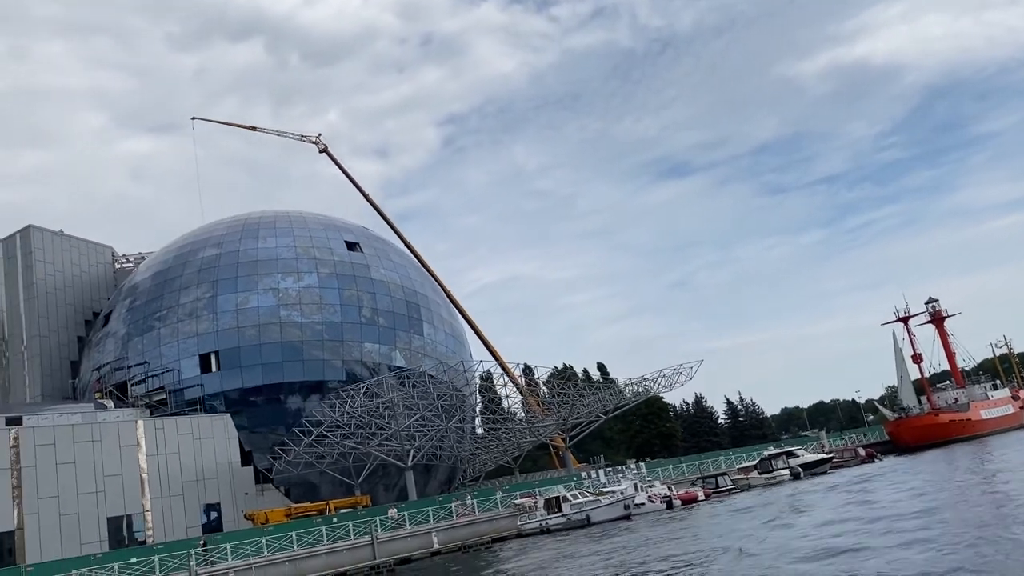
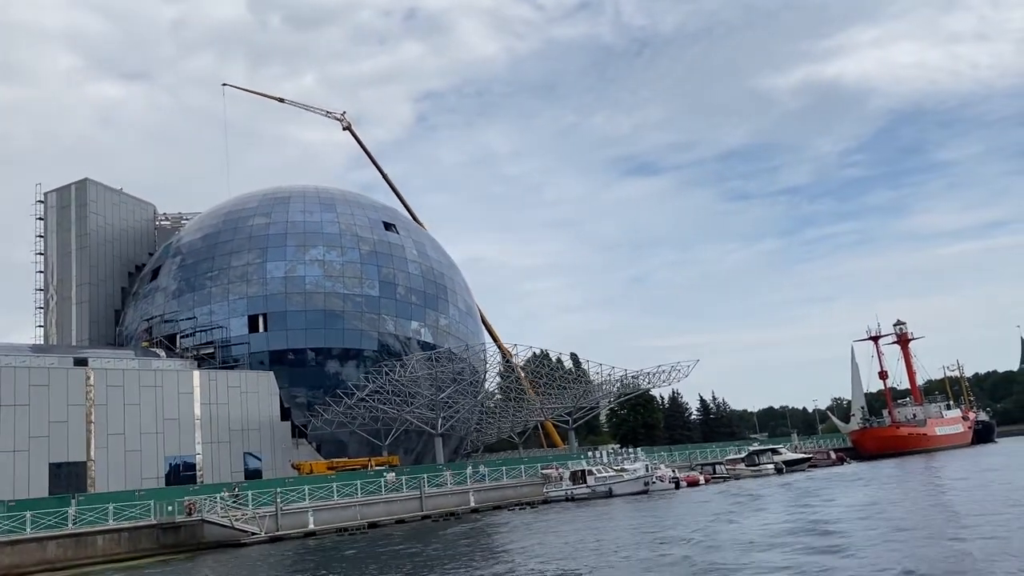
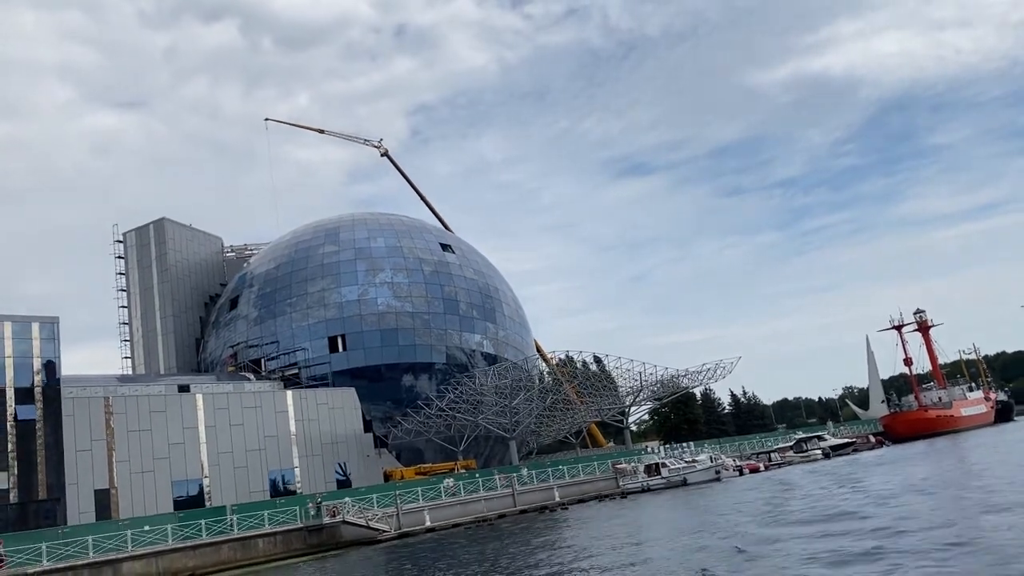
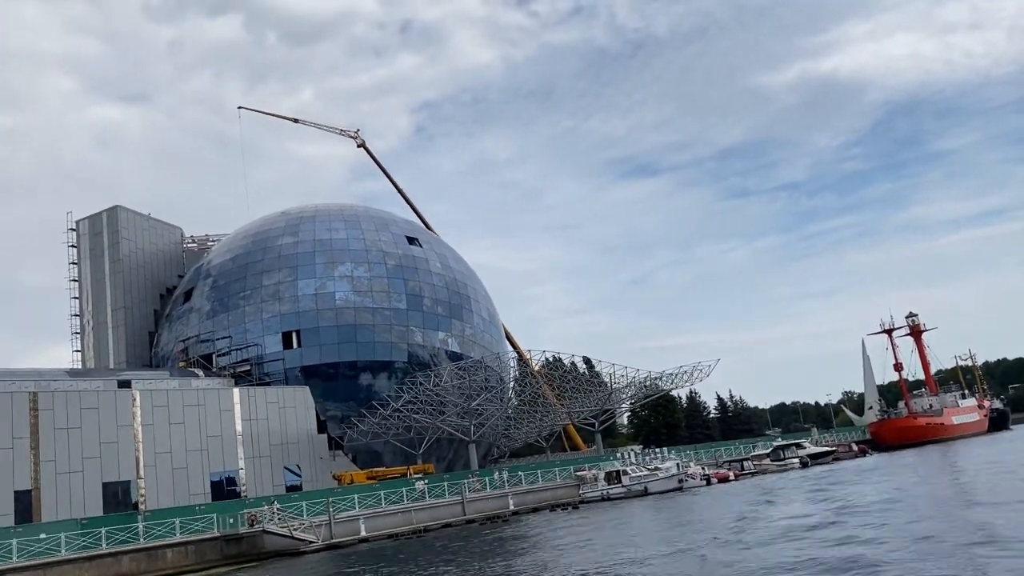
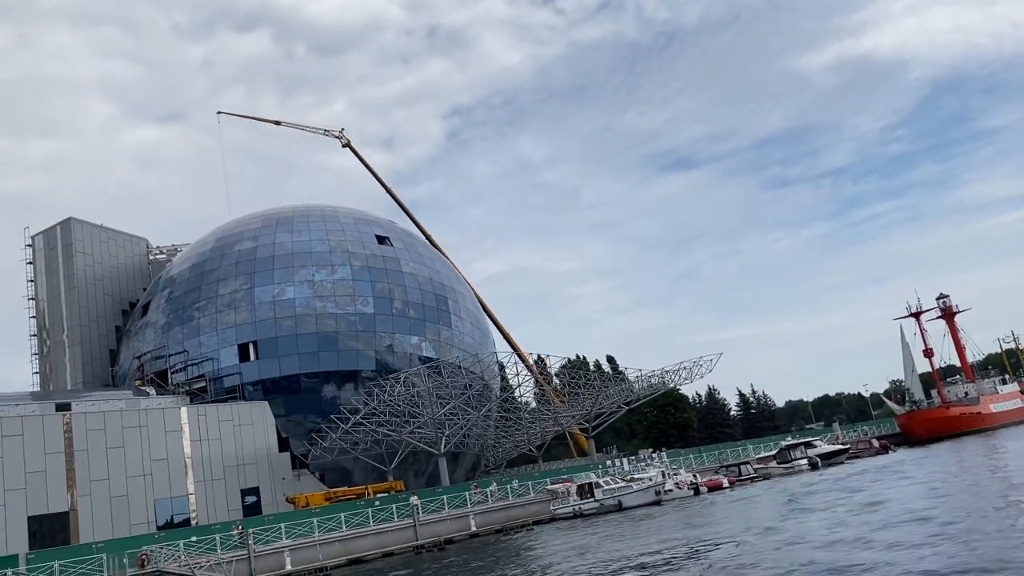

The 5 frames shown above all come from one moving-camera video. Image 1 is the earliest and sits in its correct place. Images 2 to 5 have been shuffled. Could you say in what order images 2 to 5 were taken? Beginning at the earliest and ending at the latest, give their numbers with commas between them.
5, 2, 4, 3
